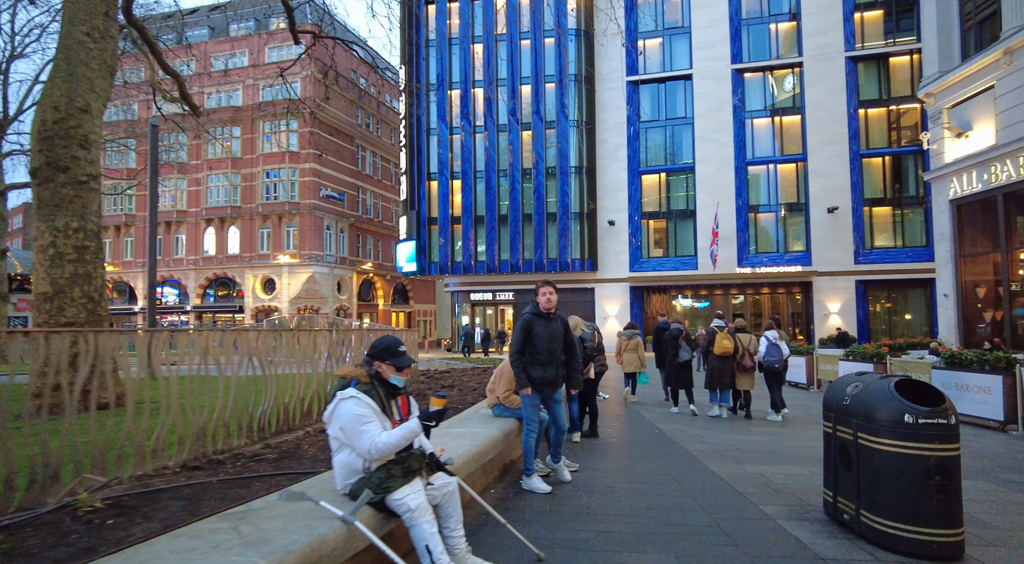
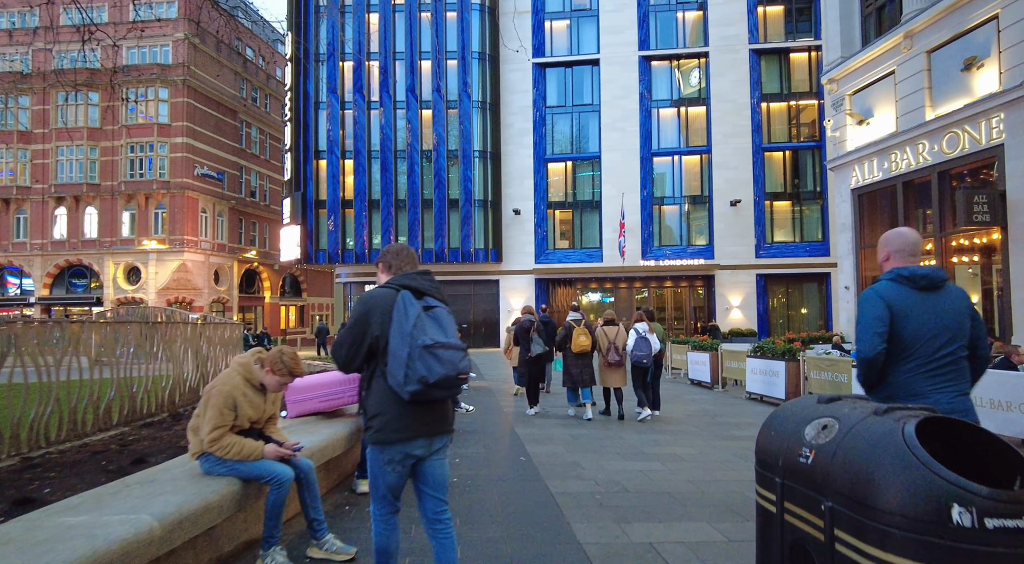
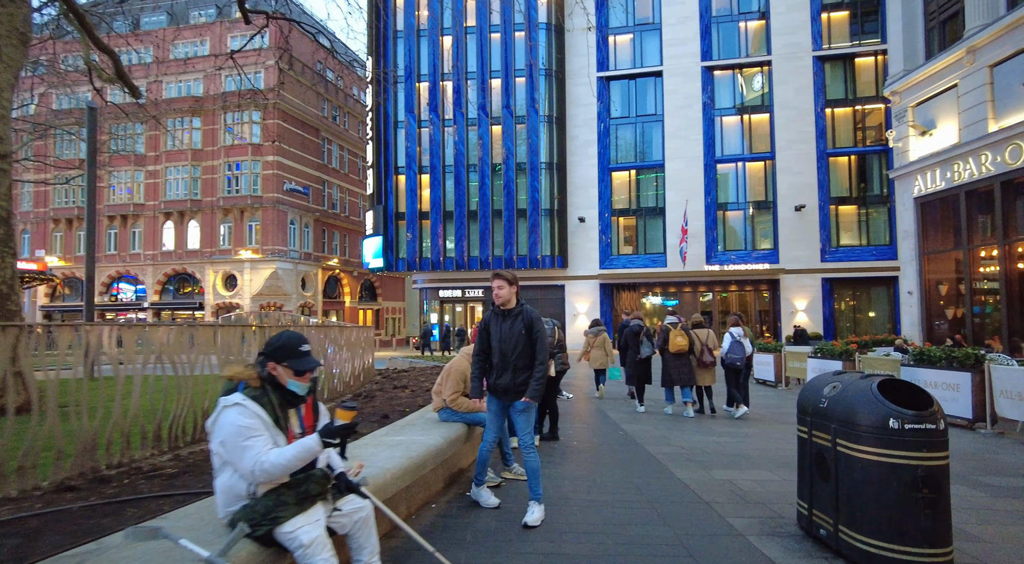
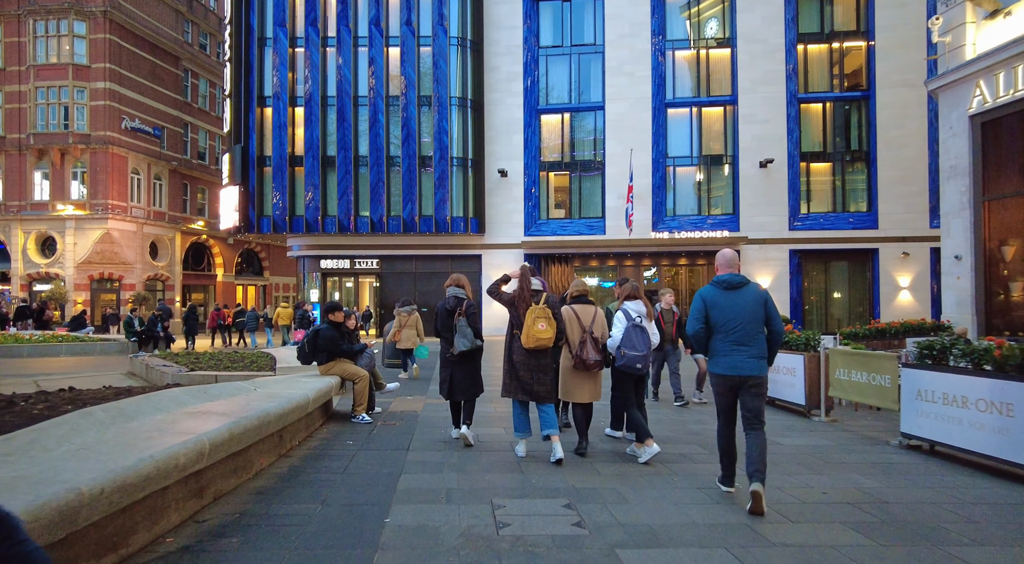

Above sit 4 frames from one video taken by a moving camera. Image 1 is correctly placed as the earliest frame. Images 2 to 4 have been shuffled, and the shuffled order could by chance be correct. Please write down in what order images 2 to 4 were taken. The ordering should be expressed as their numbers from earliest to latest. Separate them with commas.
3, 2, 4
